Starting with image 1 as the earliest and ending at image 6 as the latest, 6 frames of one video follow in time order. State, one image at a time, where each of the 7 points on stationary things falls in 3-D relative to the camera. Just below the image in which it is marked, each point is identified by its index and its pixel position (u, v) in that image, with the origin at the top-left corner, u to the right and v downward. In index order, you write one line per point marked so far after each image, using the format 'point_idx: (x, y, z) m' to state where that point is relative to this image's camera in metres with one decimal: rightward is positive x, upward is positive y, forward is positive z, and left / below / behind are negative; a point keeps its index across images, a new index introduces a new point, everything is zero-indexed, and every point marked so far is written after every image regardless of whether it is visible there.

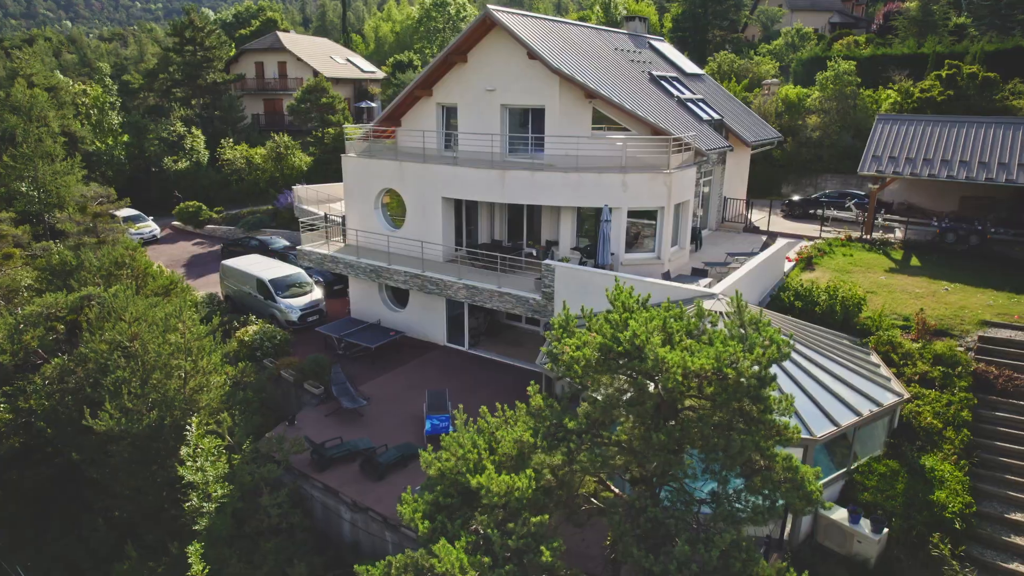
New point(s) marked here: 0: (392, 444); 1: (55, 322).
0: (-2.9, -3.8, +15.8) m
1: (-12.9, -1.0, +18.3) m
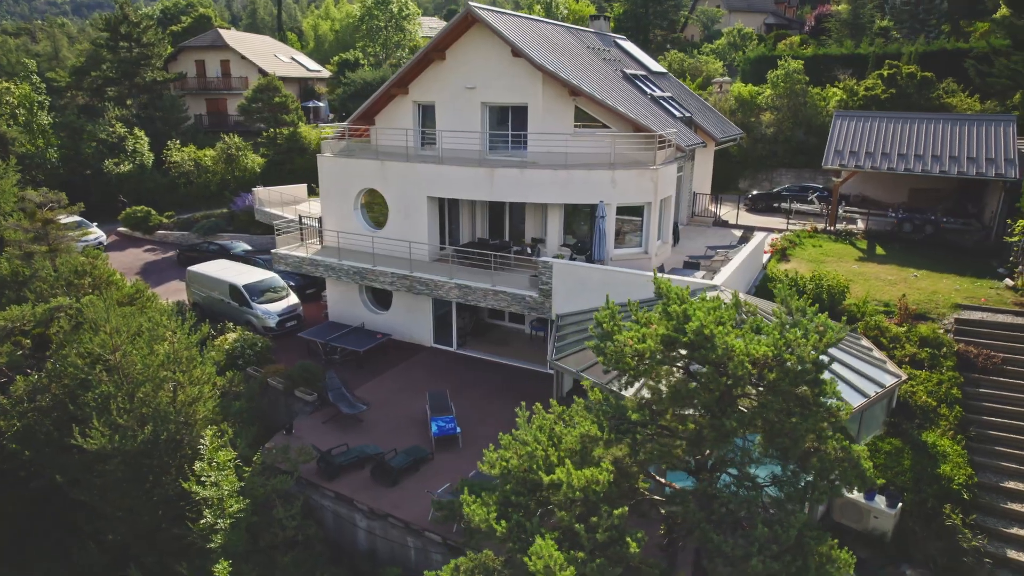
0: (-2.7, -3.8, +15.5) m
1: (-12.9, -1.3, +17.1) m
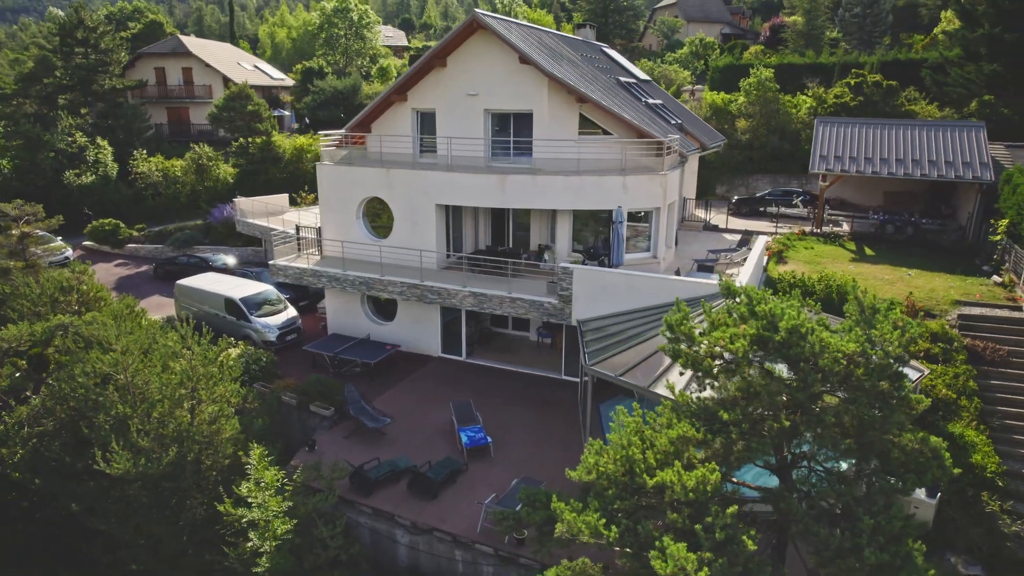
0: (-1.9, -4.0, +15.2) m
1: (-12.3, -1.7, +16.0) m
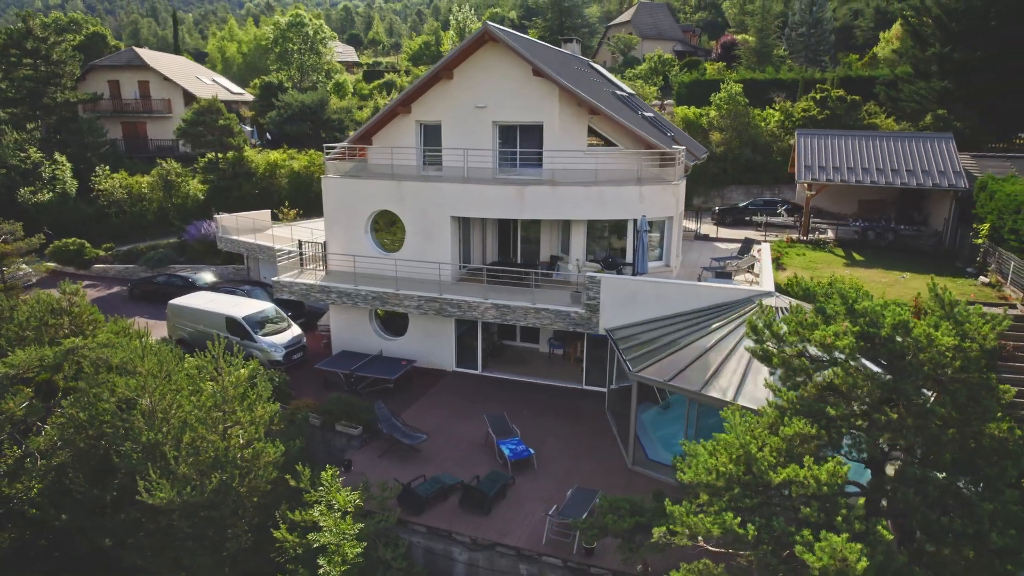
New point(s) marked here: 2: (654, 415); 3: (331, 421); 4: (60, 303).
0: (-0.9, -4.3, +14.9) m
1: (-11.3, -2.2, +14.9) m
2: (+3.3, -3.1, +15.5) m
3: (-4.7, -3.5, +17.0) m
4: (-12.9, -0.5, +18.7) m
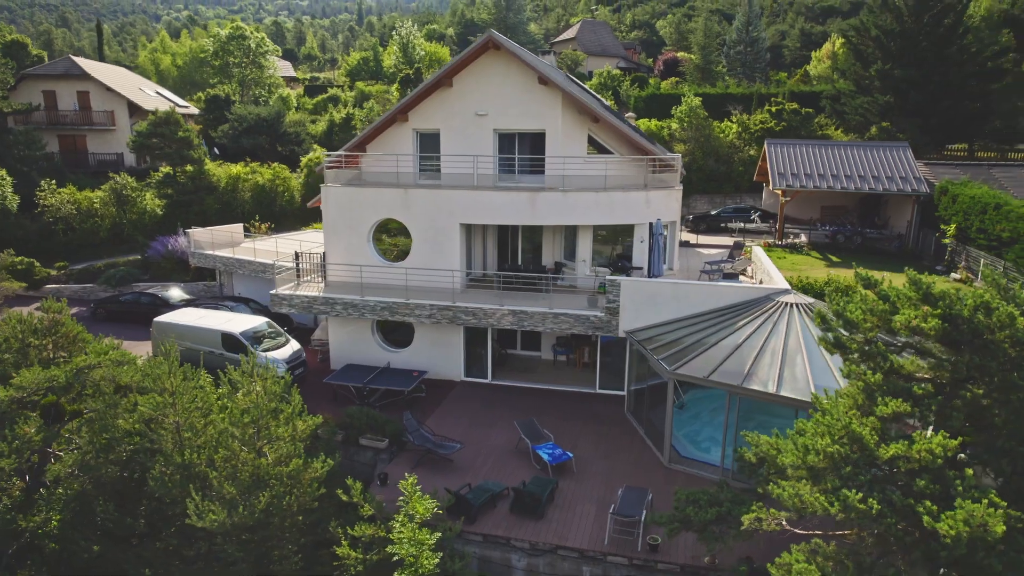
0: (+0.1, -4.4, +14.7) m
1: (-10.3, -2.6, +13.7) m
2: (+4.1, -3.1, +15.8) m
3: (-3.9, -3.7, +16.4) m
4: (-12.3, -0.9, +17.4) m
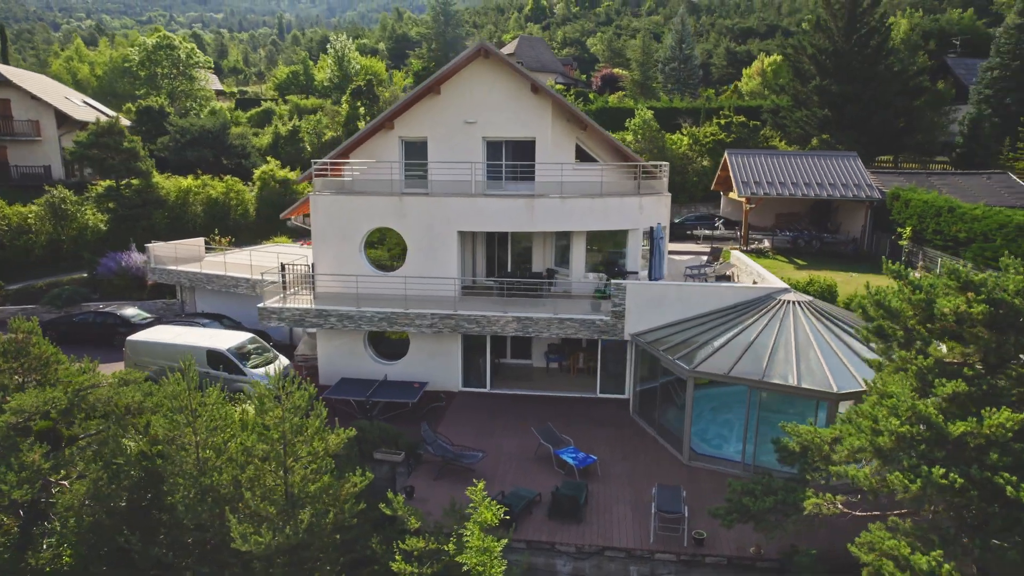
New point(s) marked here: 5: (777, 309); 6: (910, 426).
0: (+0.8, -4.4, +14.6) m
1: (-9.5, -2.9, +12.5) m
2: (+4.6, -3.1, +16.1) m
3: (-3.4, -3.9, +15.8) m
4: (-12.0, -1.4, +15.9) m
5: (+6.9, -0.5, +16.9) m
6: (+5.7, -2.0, +9.4) m
